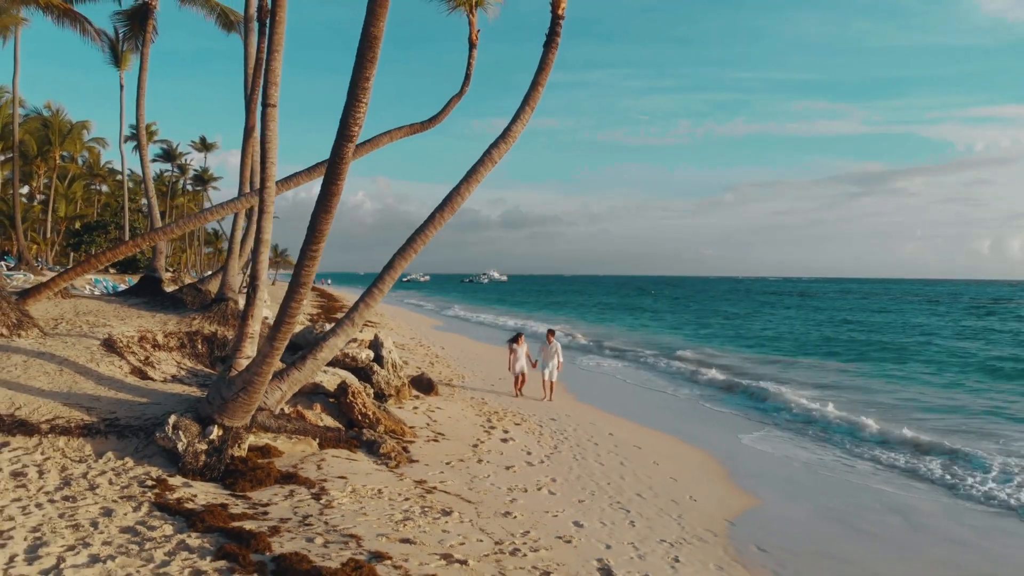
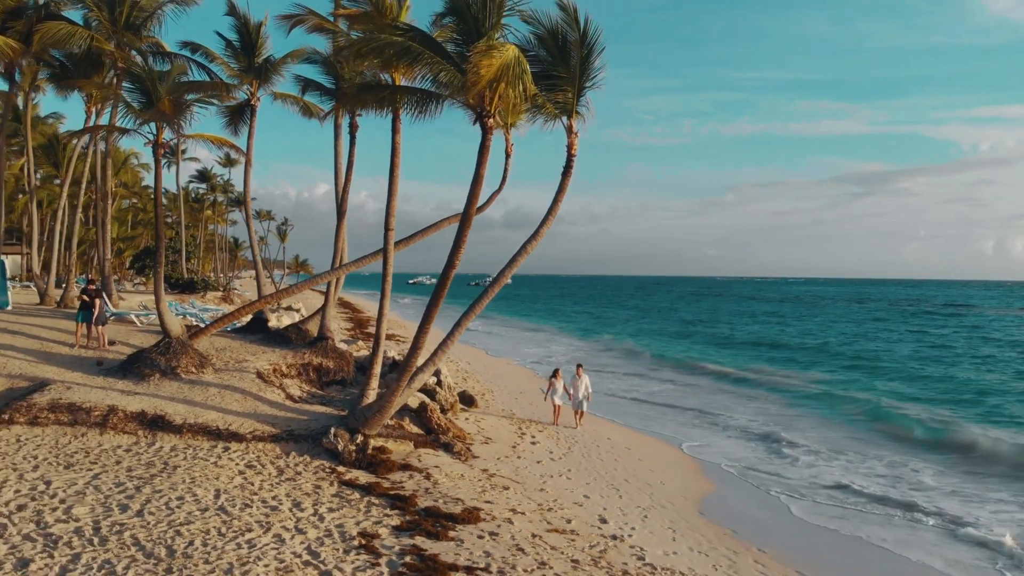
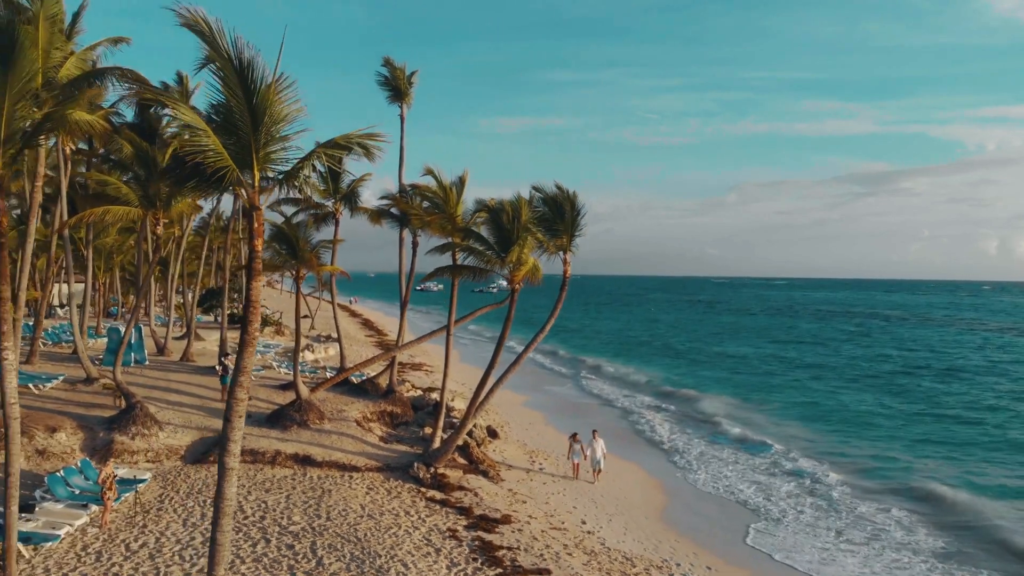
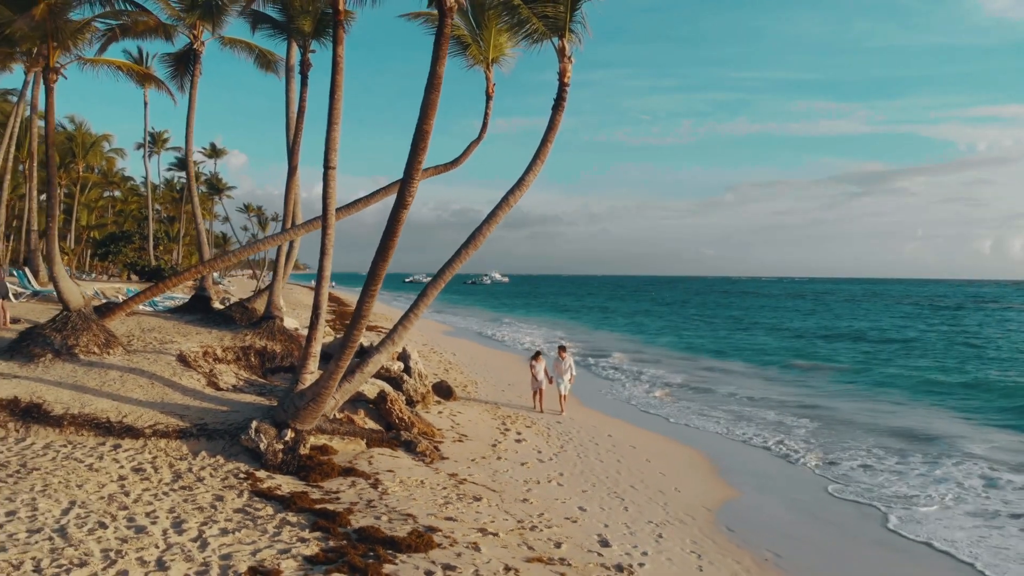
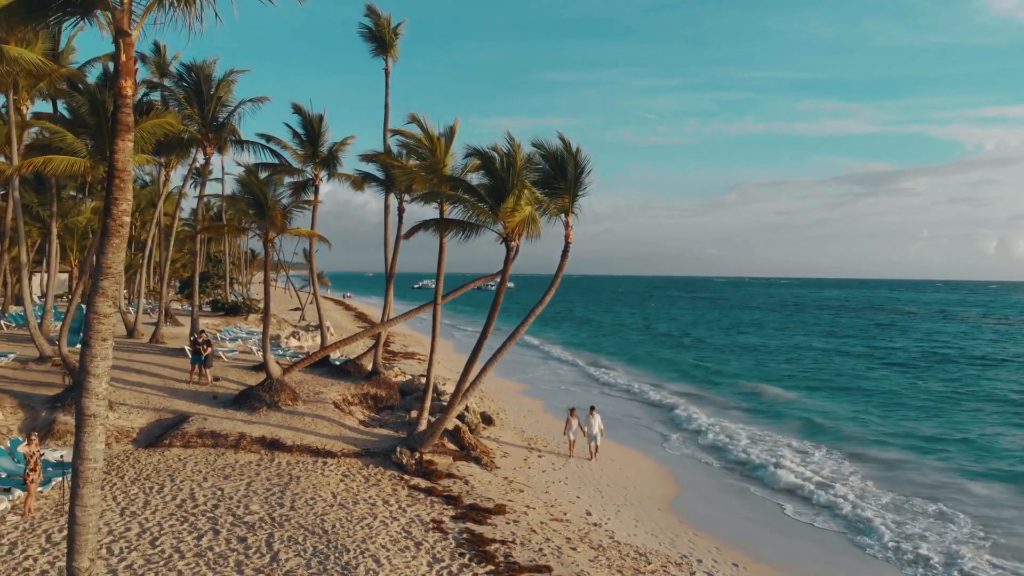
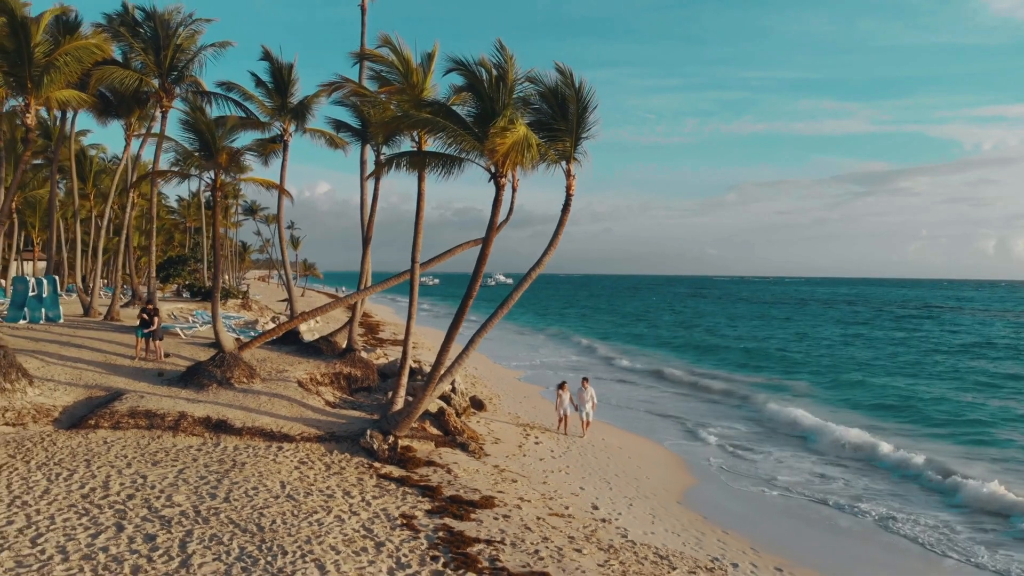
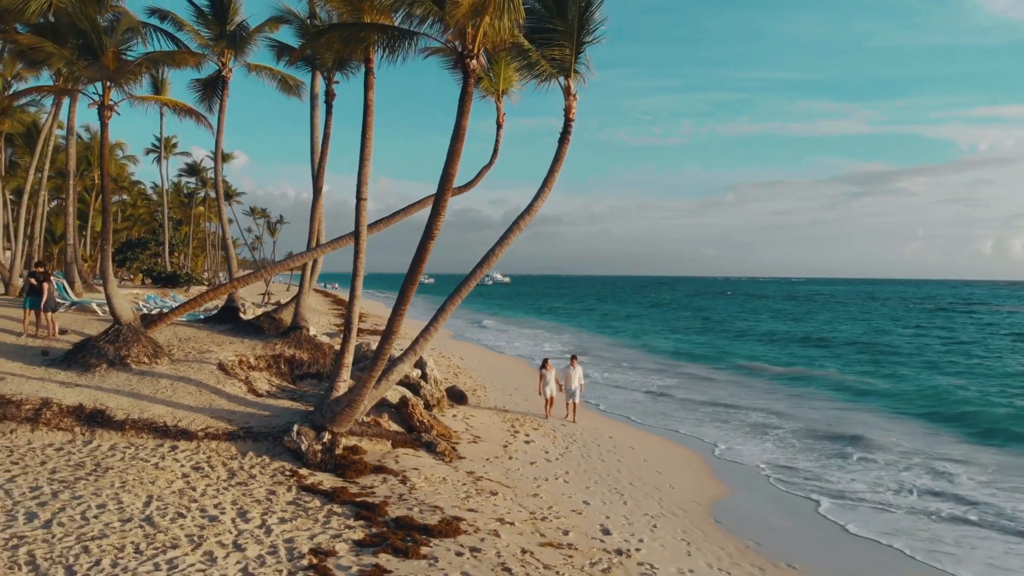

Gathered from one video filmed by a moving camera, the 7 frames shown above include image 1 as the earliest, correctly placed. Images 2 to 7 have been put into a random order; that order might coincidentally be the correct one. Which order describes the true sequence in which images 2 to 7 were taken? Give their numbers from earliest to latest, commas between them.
4, 7, 2, 6, 5, 3
